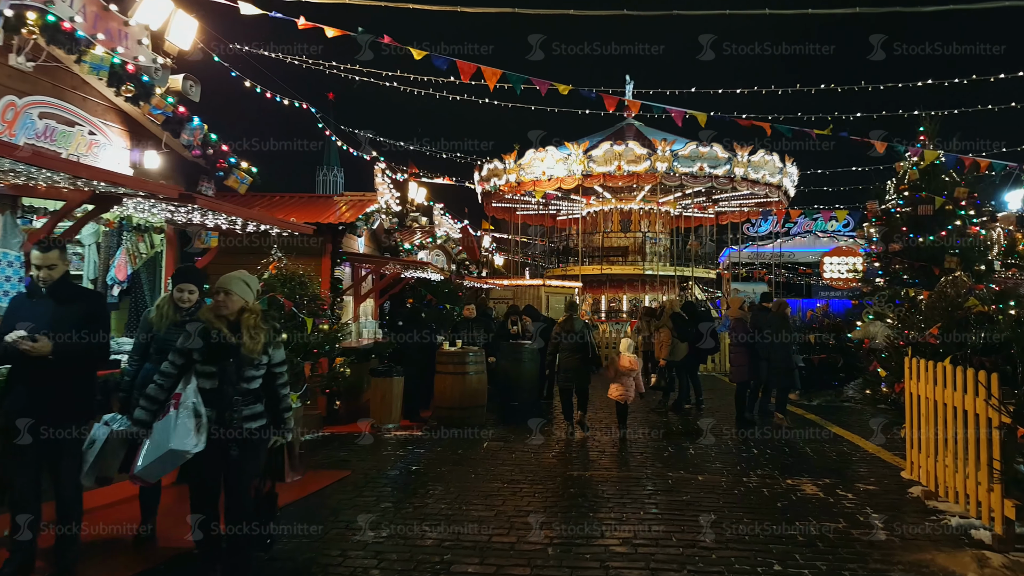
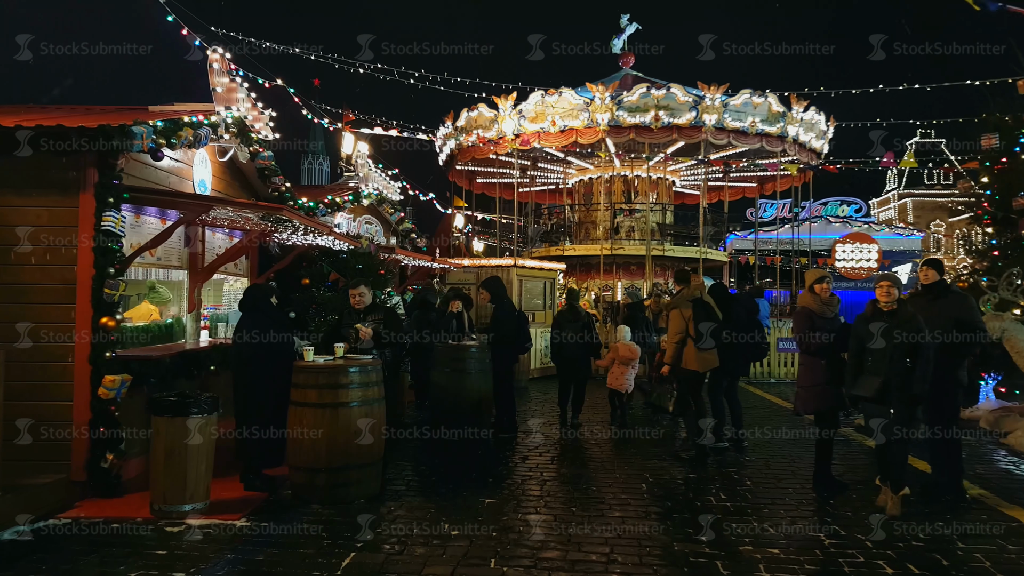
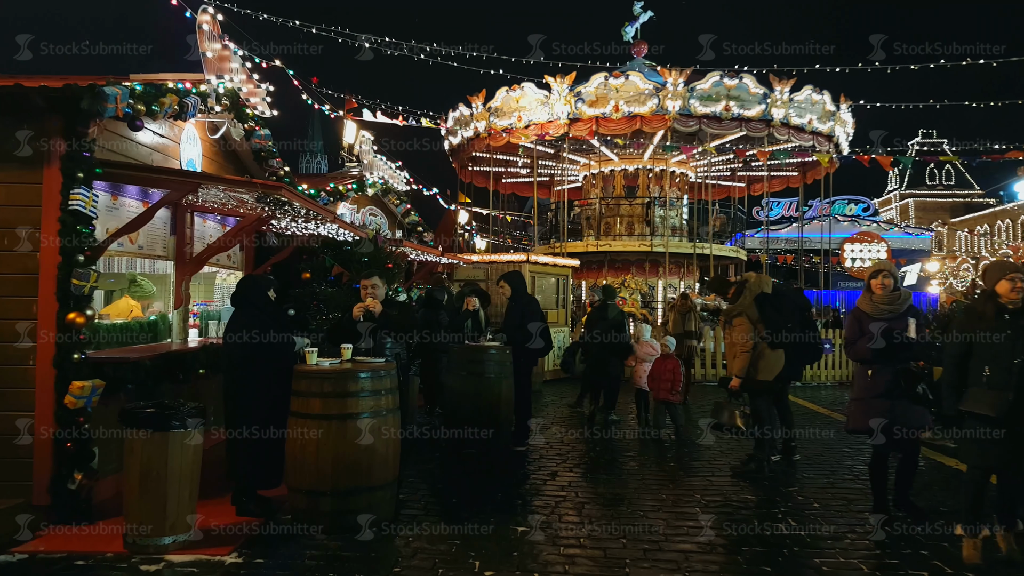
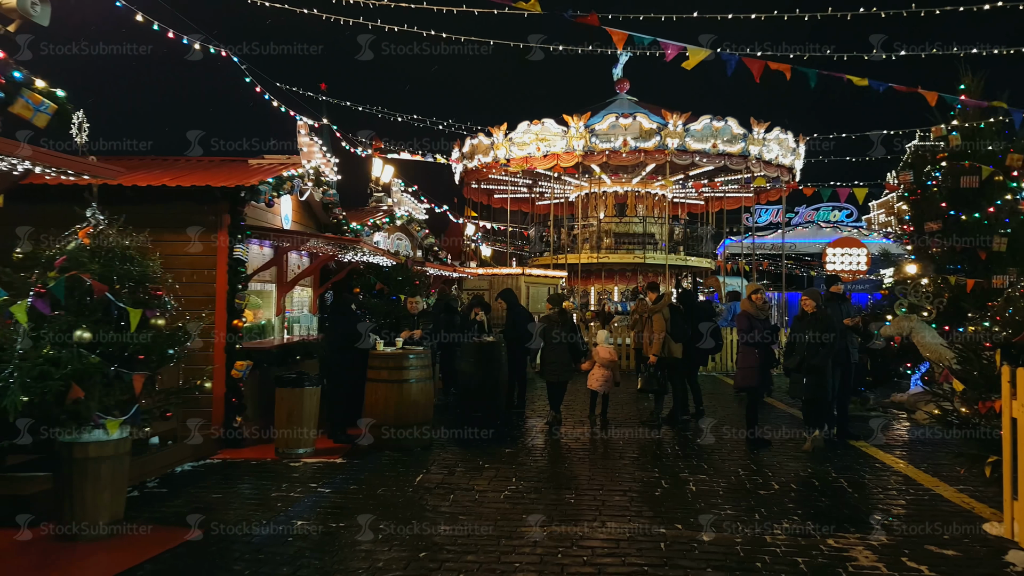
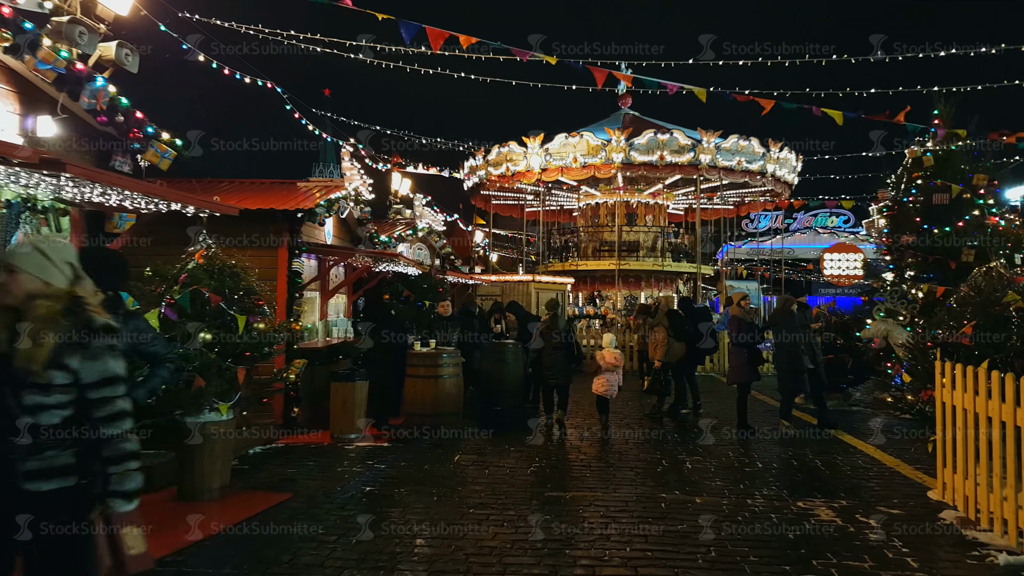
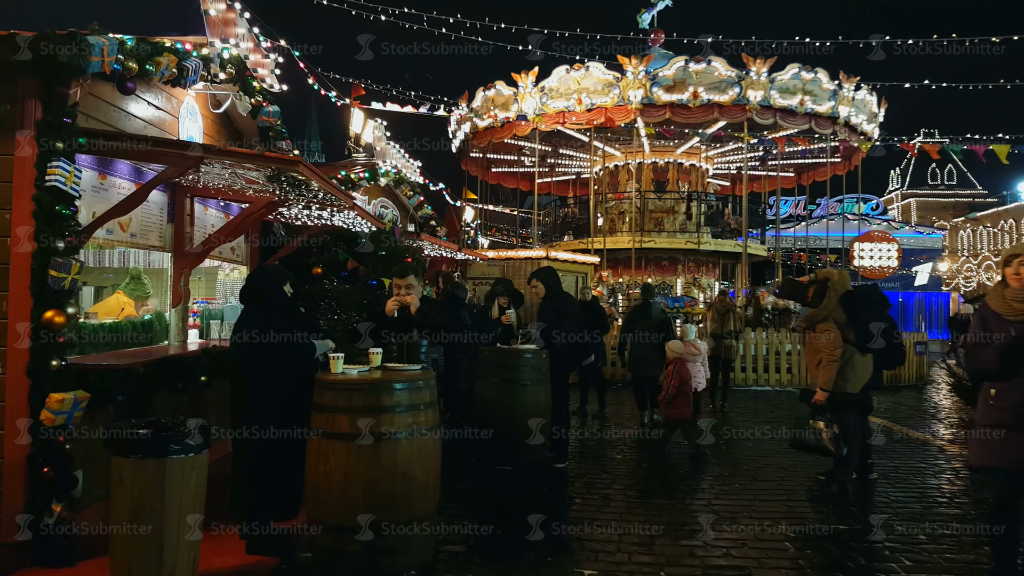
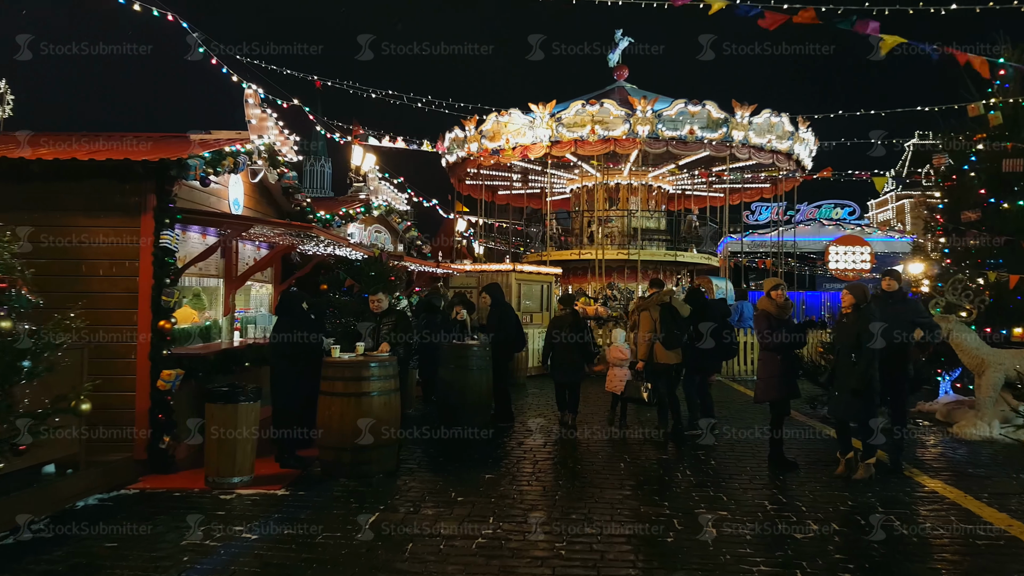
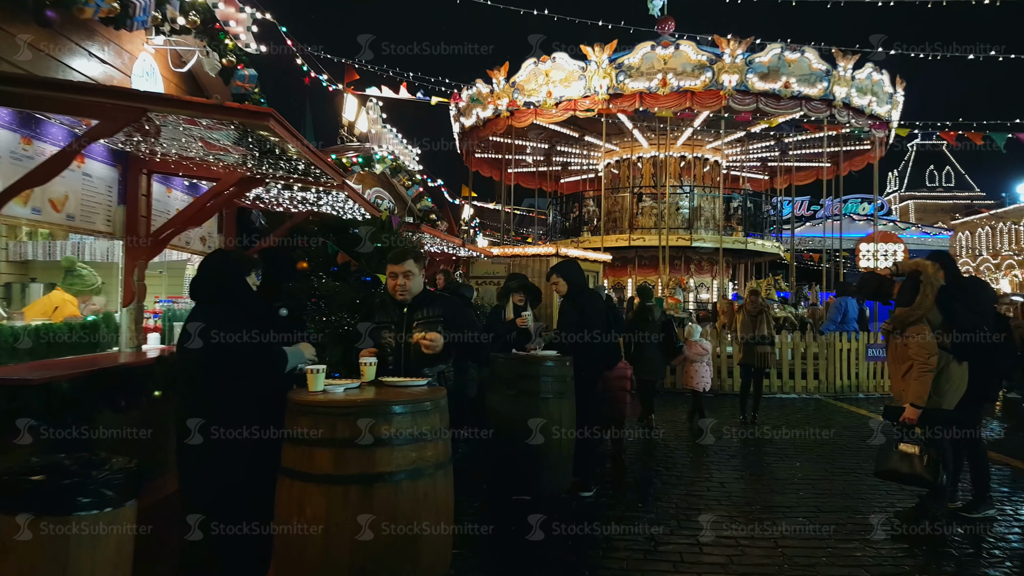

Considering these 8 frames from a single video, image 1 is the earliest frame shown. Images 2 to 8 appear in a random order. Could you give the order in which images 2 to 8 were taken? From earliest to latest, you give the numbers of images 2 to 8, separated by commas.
5, 4, 7, 2, 3, 6, 8
